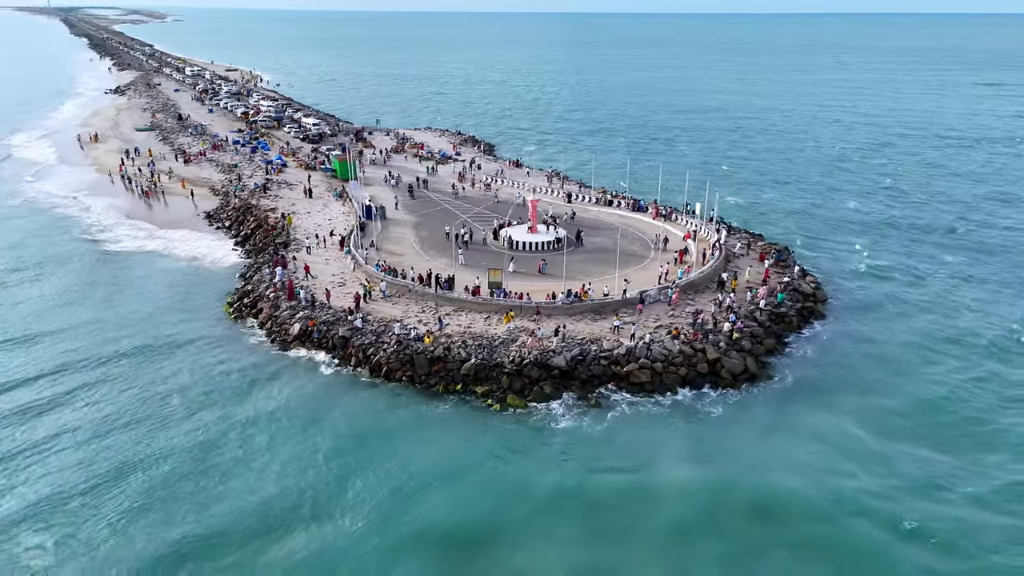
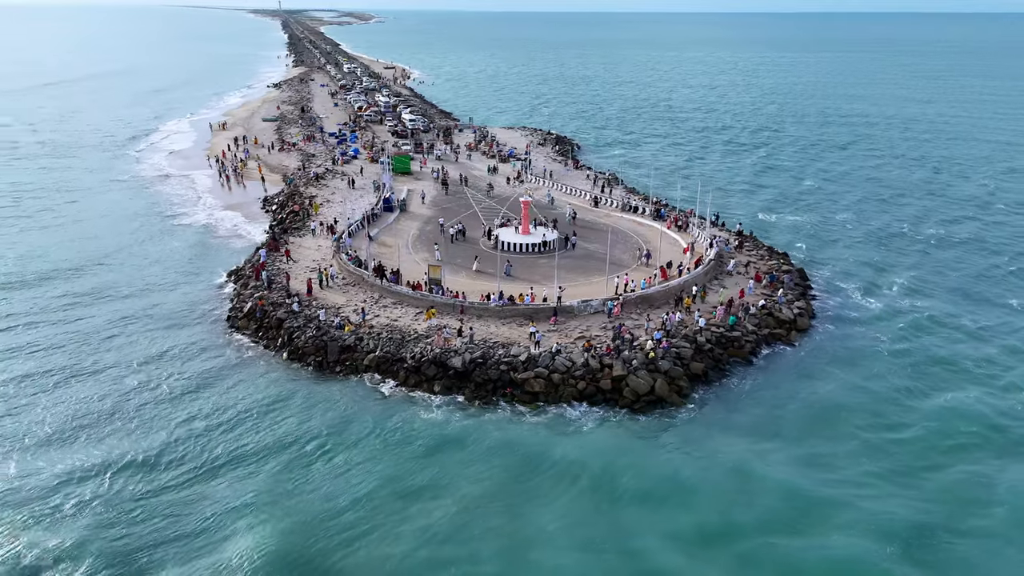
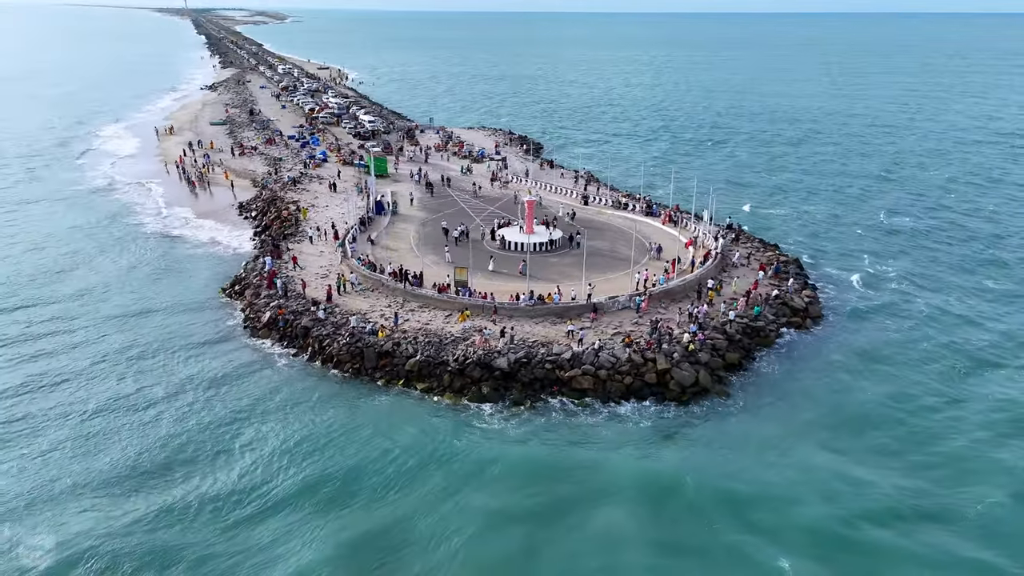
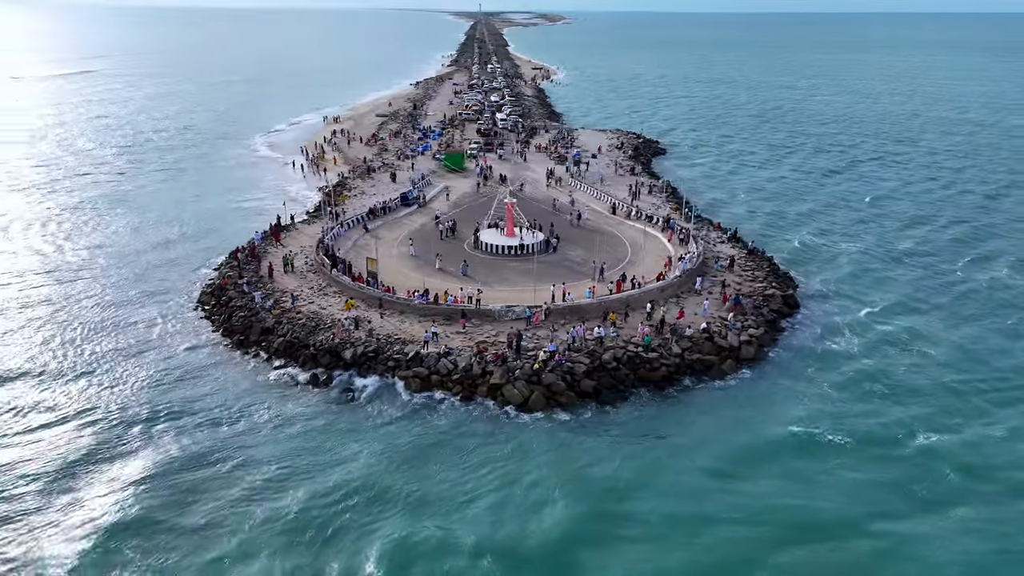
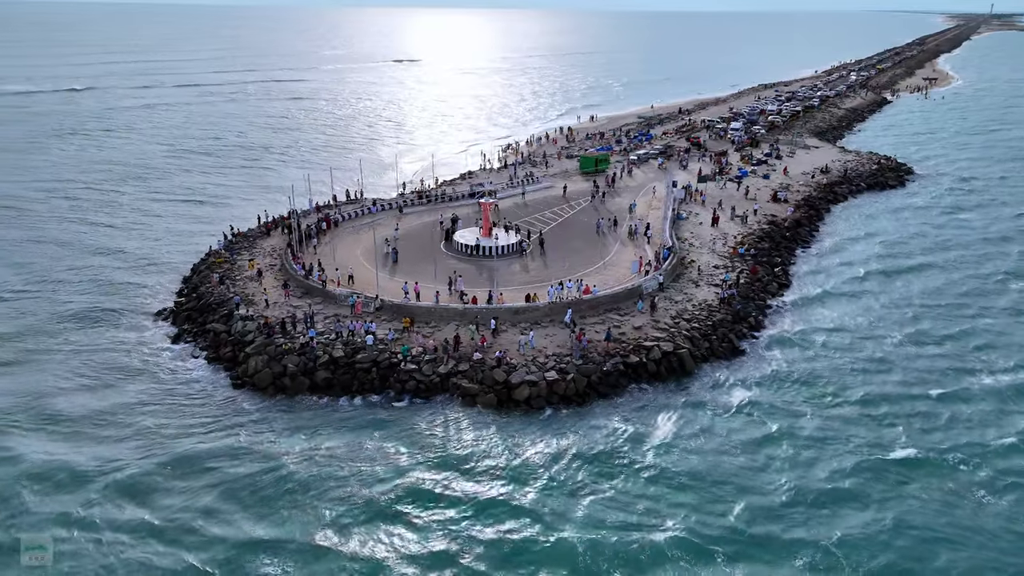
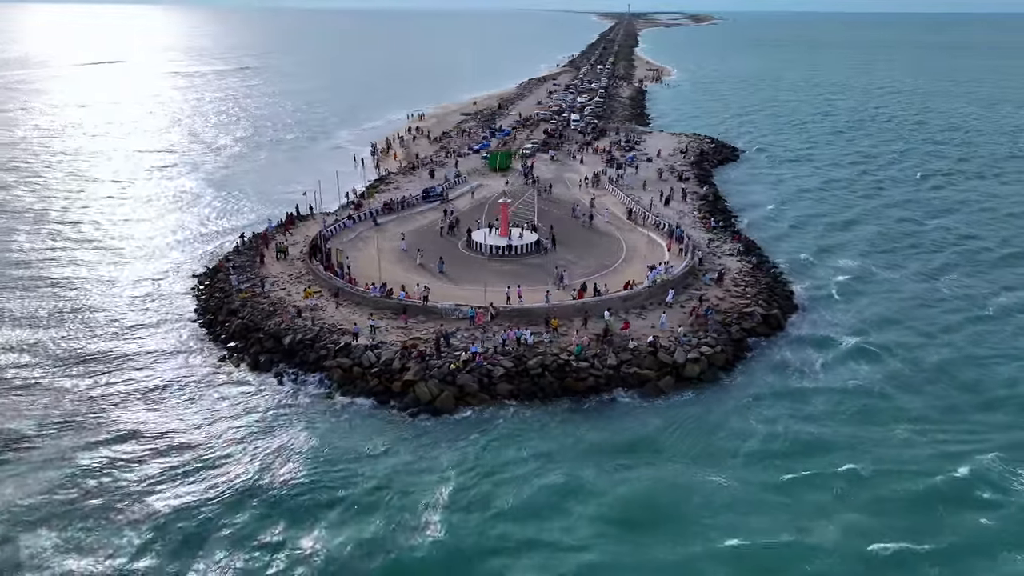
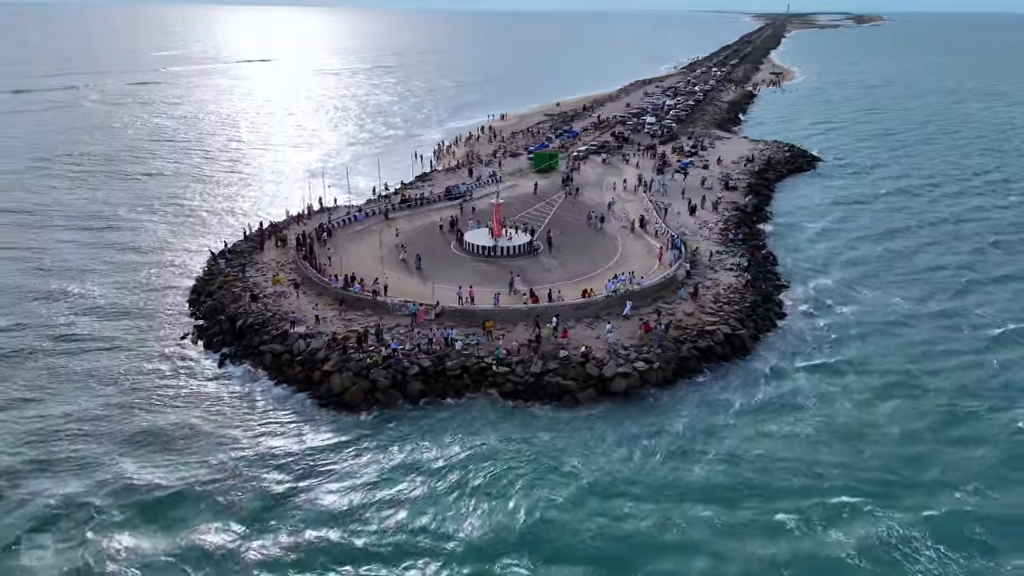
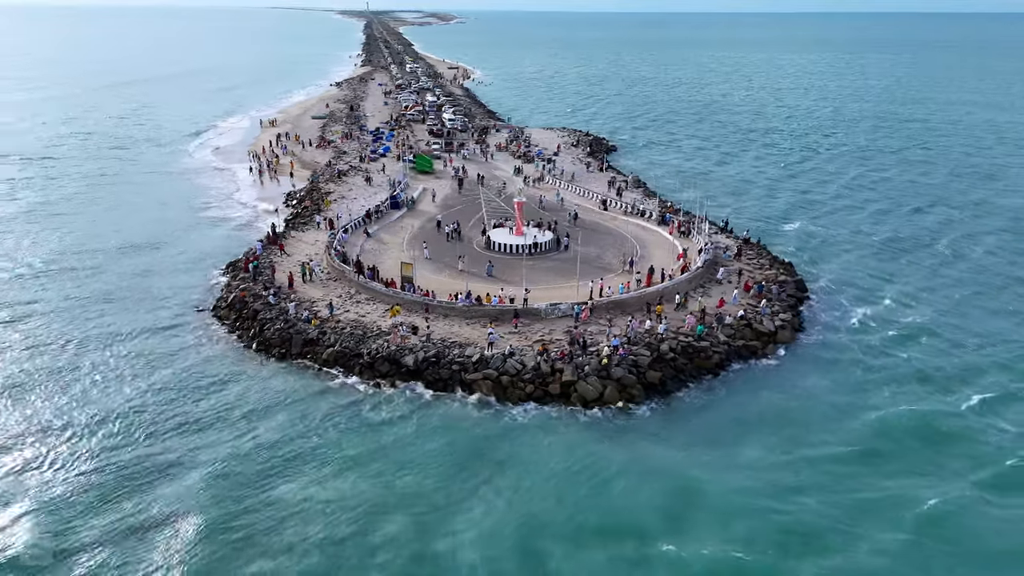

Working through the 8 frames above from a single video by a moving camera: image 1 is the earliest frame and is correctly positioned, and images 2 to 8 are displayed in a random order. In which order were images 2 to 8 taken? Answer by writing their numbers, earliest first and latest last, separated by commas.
3, 2, 8, 4, 6, 7, 5
